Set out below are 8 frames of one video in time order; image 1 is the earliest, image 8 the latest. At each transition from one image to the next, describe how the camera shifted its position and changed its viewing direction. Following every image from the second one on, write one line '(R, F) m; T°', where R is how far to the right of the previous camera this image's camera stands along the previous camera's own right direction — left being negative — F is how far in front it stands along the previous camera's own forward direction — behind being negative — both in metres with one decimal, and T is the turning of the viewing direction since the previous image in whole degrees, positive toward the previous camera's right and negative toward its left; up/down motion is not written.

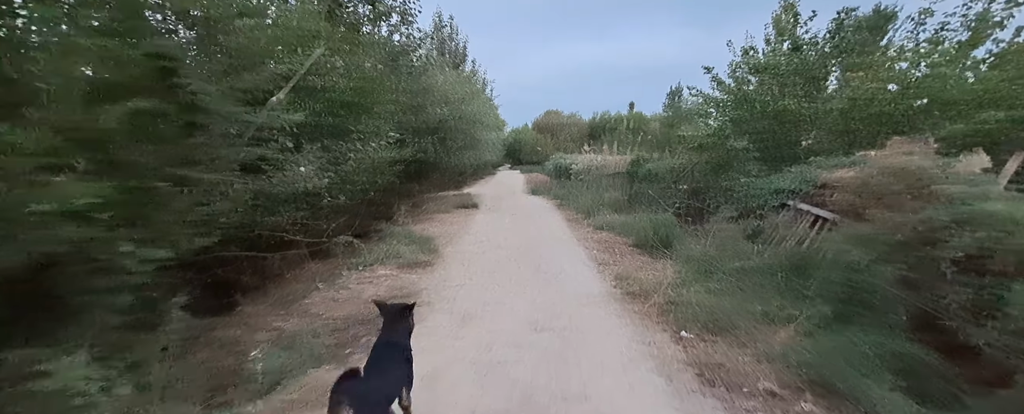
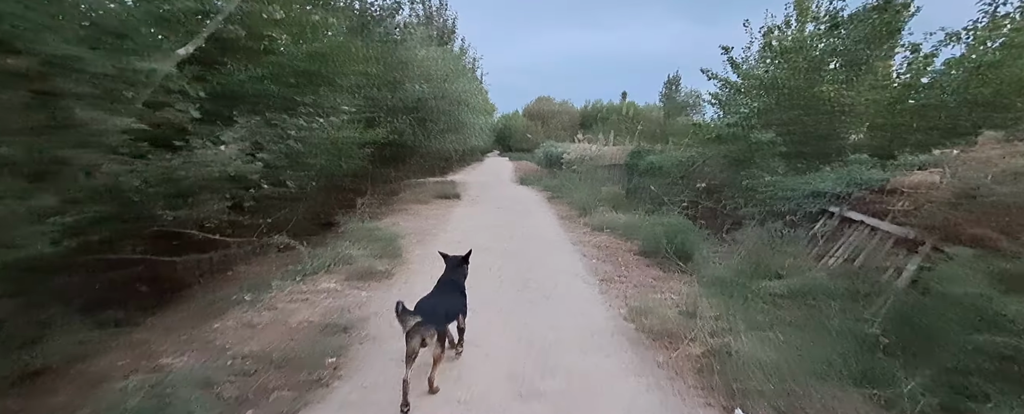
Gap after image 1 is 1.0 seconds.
(+0.1, +1.3) m; +2°
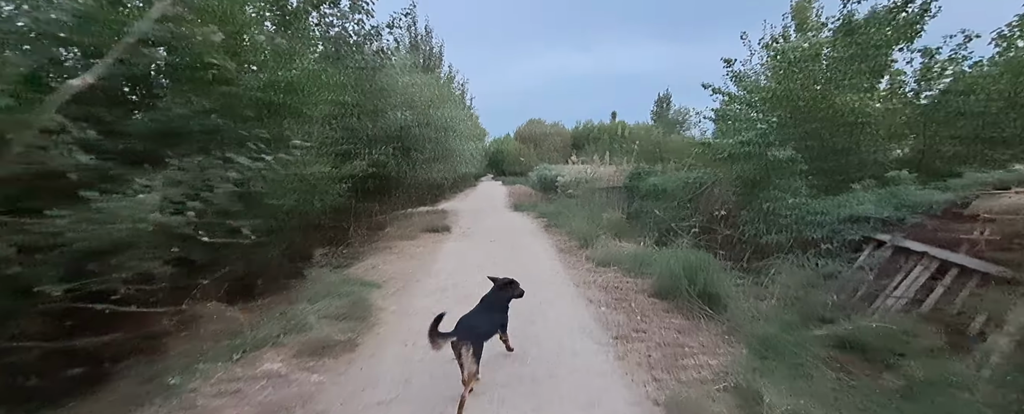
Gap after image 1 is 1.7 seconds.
(+0.1, +0.9) m; +1°
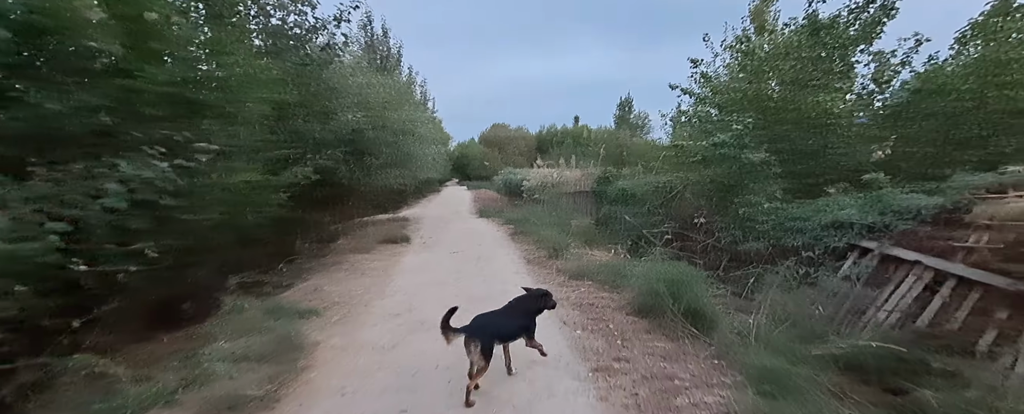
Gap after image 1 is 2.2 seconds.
(+0.1, +0.6) m; +5°
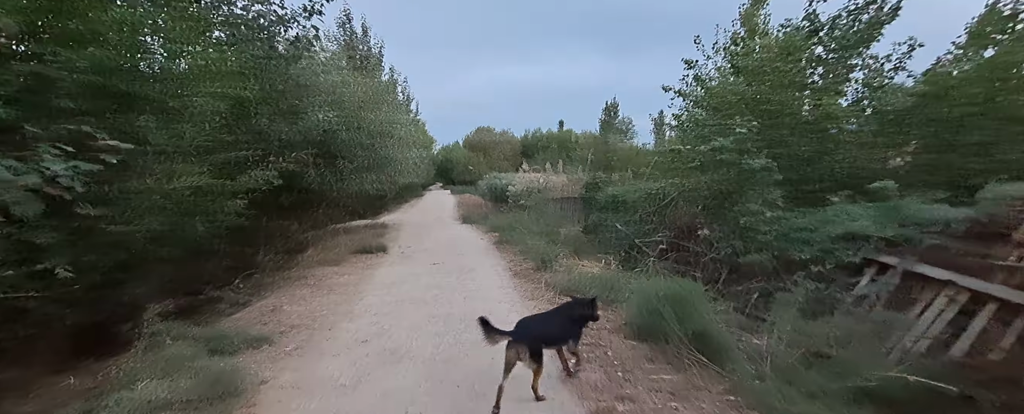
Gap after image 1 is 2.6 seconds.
(0.0, +0.5) m; +3°
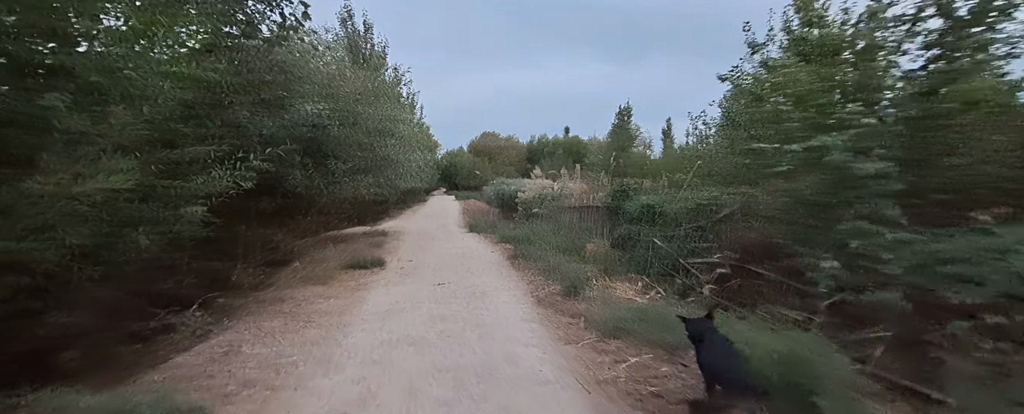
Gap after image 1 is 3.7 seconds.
(-0.4, +1.3) m; 0°
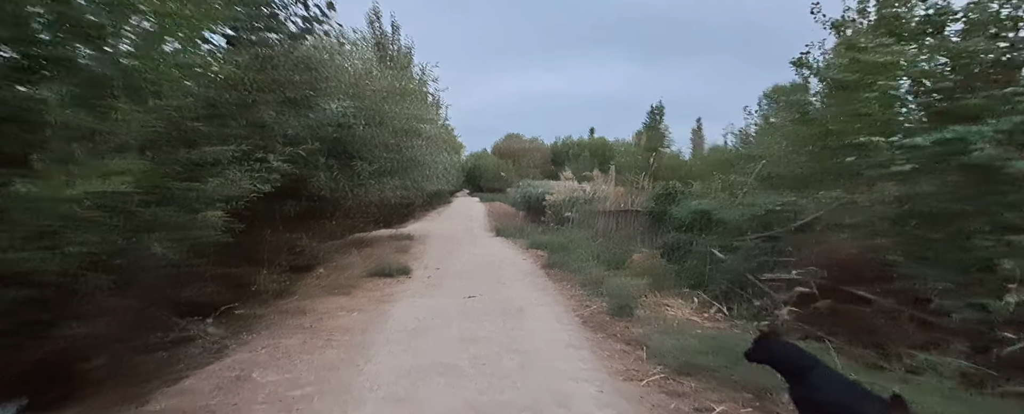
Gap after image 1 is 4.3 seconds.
(-0.3, +0.6) m; -4°
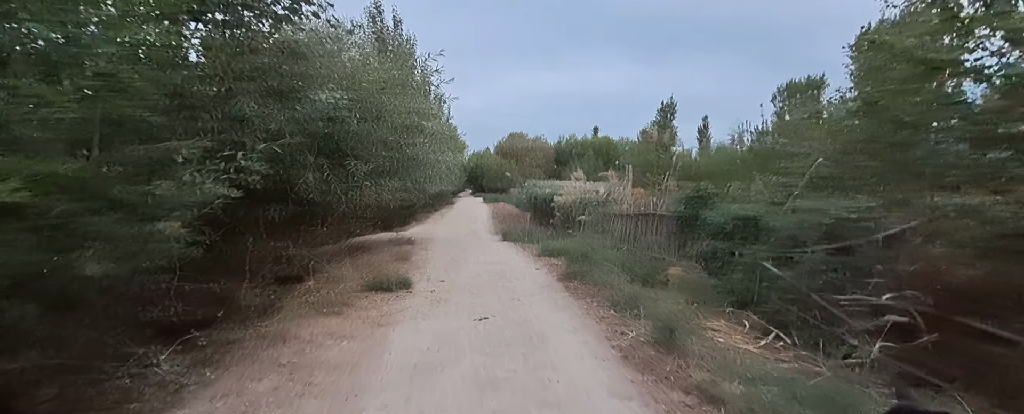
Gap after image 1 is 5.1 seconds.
(-0.3, +0.9) m; 0°
